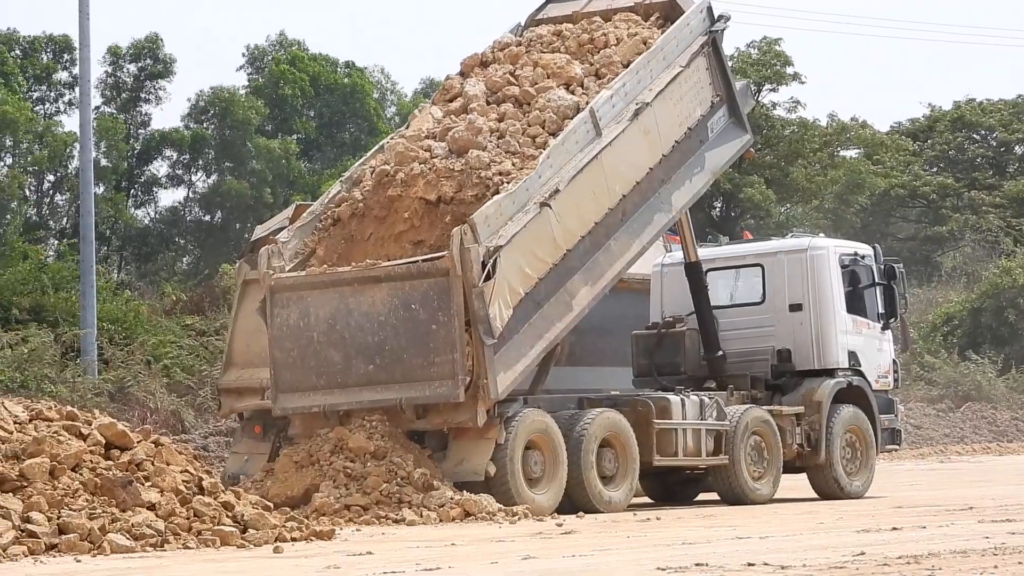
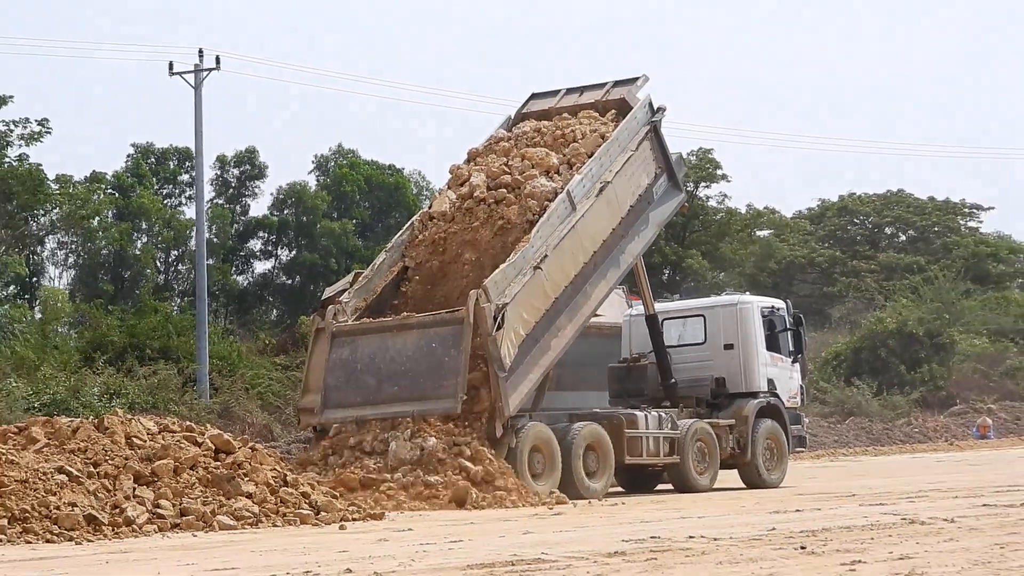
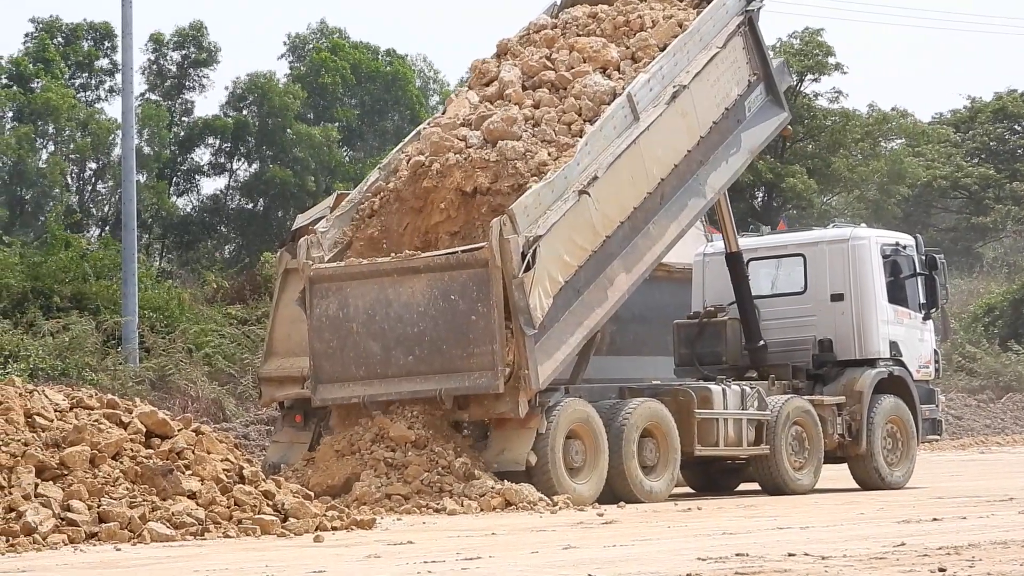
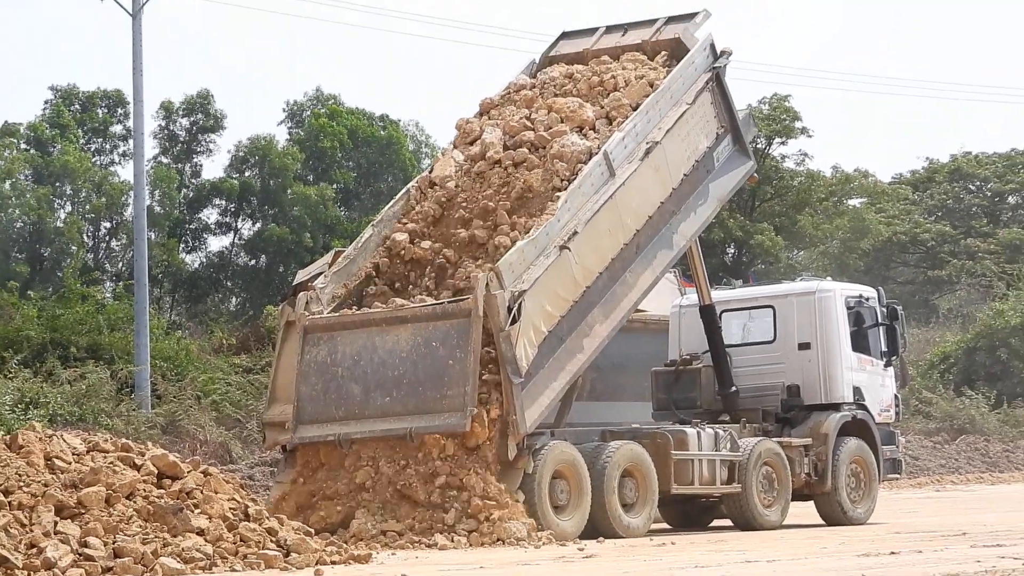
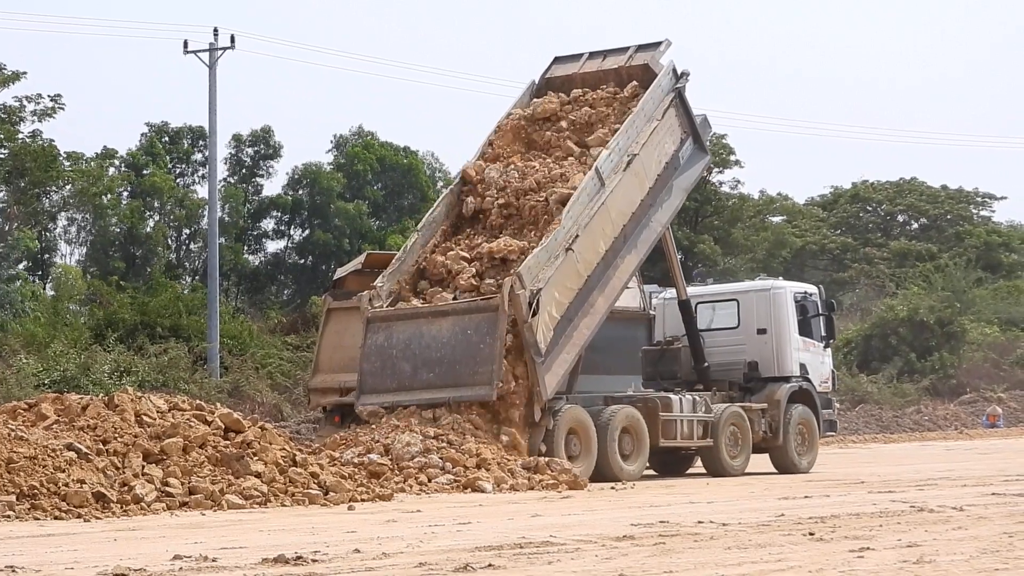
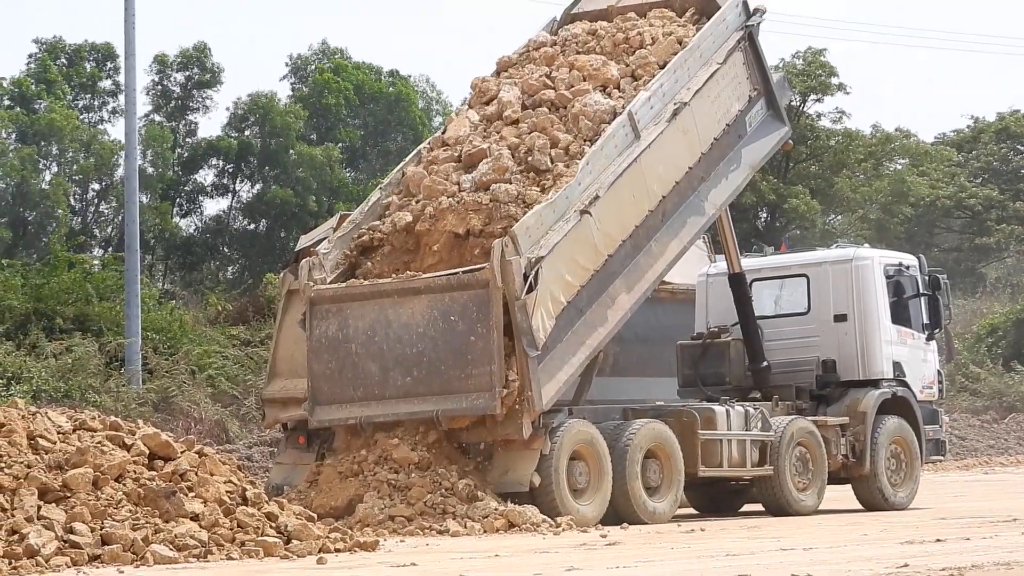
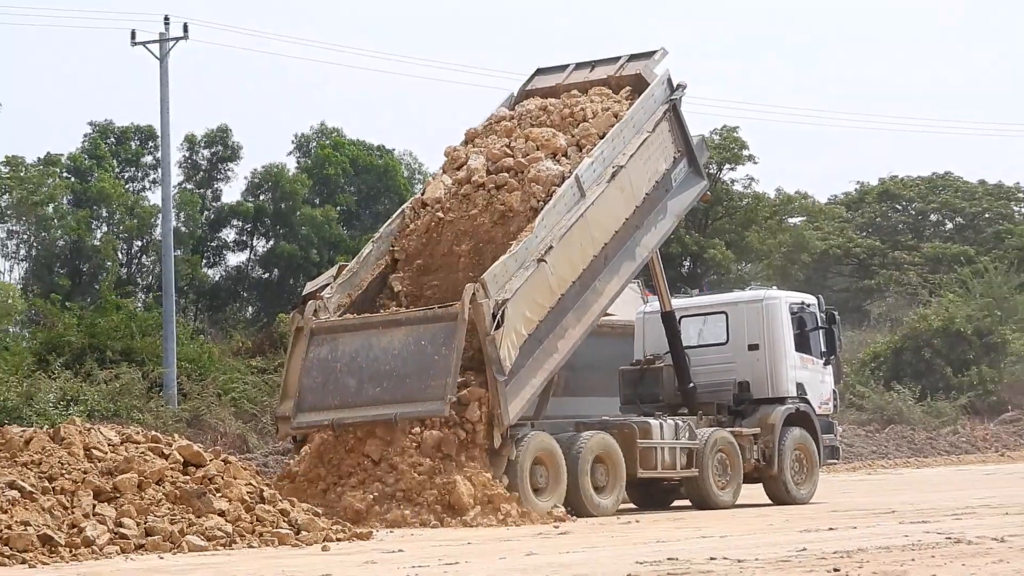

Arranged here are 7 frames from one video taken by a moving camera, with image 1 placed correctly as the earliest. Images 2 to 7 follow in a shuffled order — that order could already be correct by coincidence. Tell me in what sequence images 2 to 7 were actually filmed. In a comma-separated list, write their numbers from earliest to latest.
3, 6, 4, 7, 2, 5
